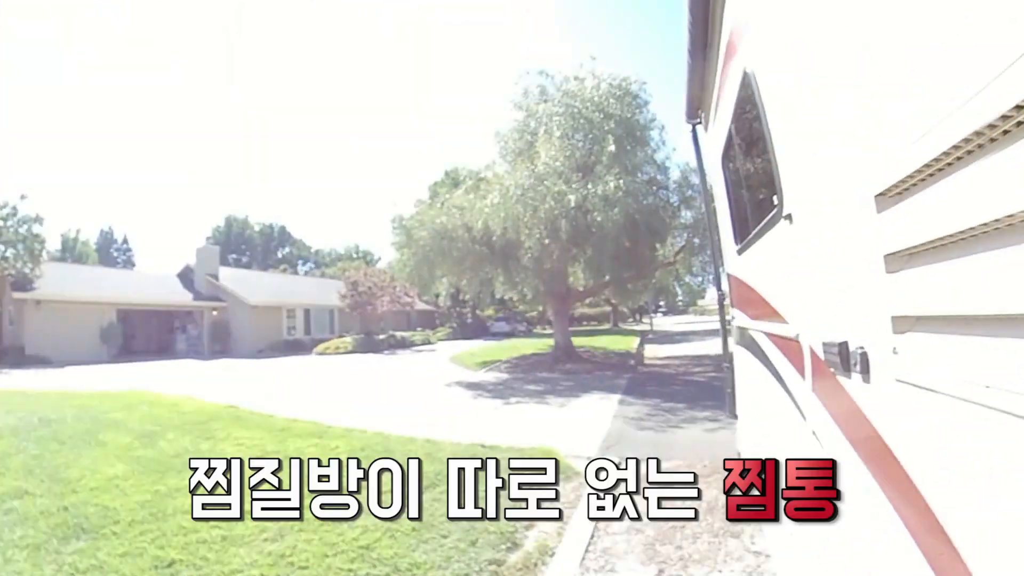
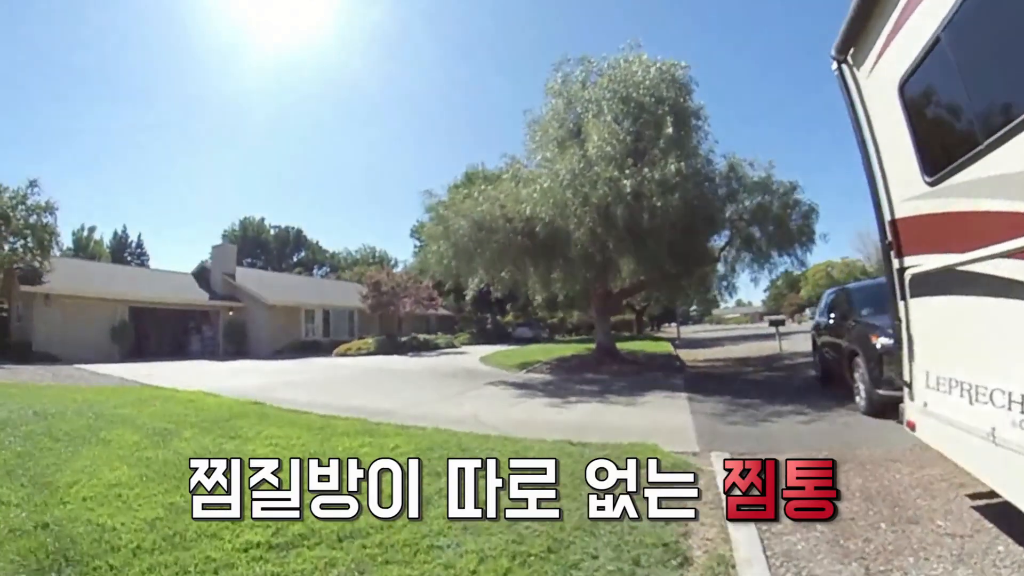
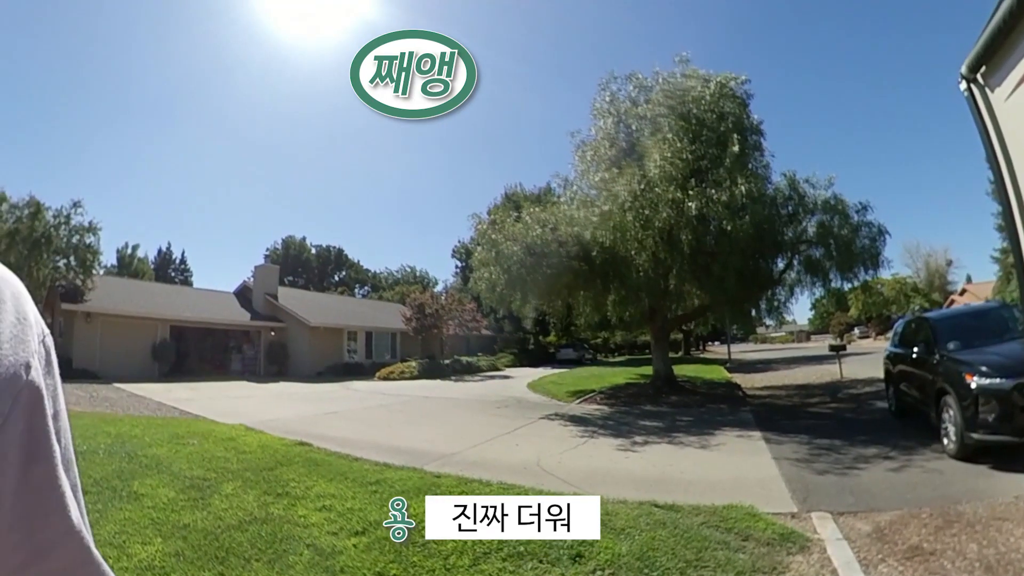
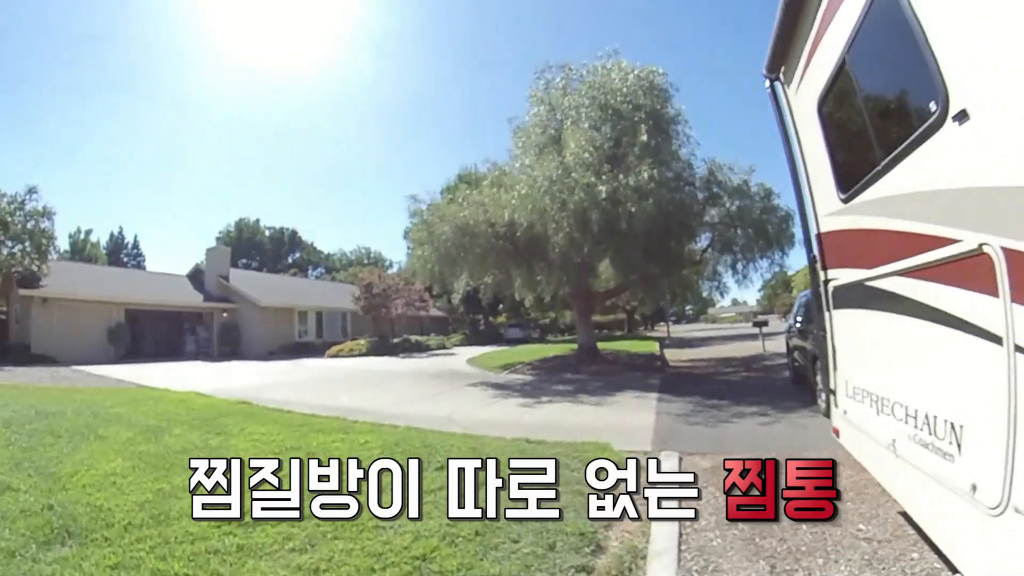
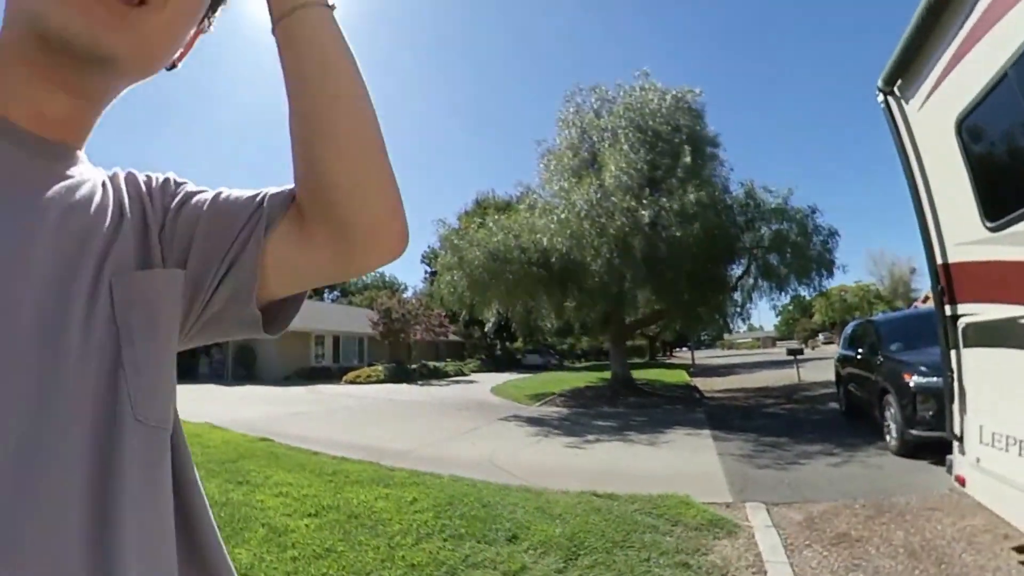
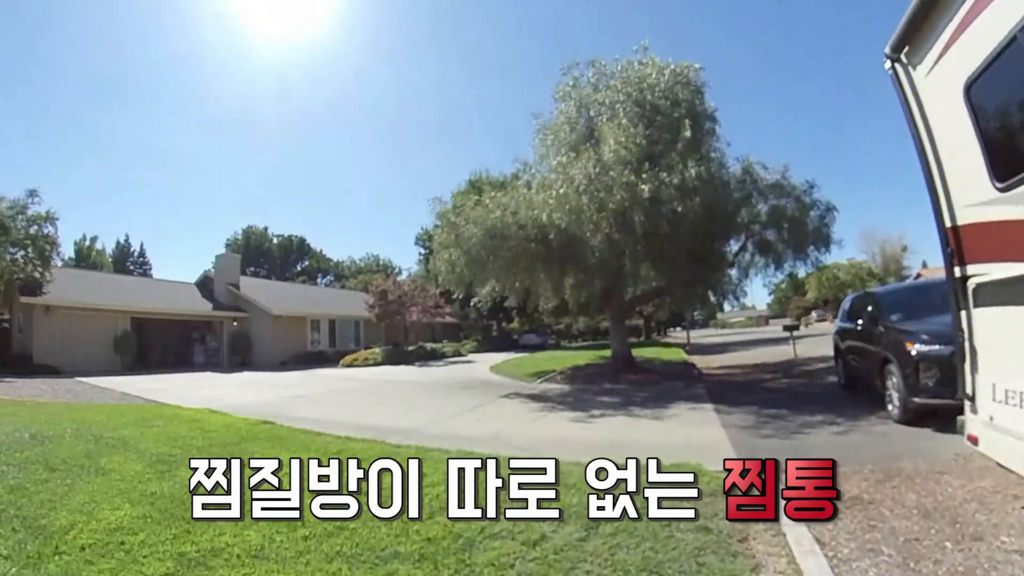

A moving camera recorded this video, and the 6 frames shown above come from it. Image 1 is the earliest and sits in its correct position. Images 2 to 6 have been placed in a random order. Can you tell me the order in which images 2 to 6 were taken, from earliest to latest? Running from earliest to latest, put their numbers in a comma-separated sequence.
4, 2, 6, 5, 3
